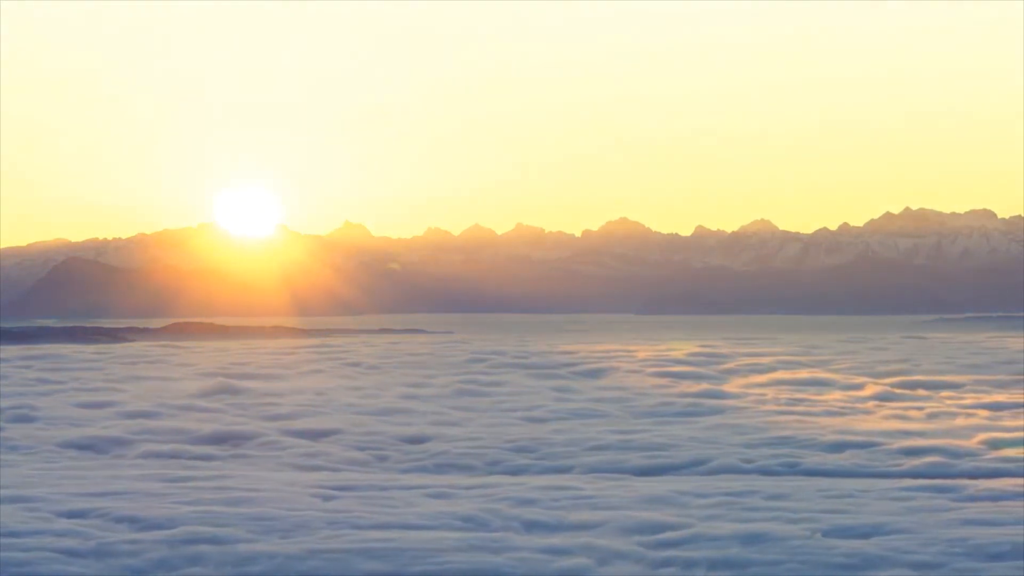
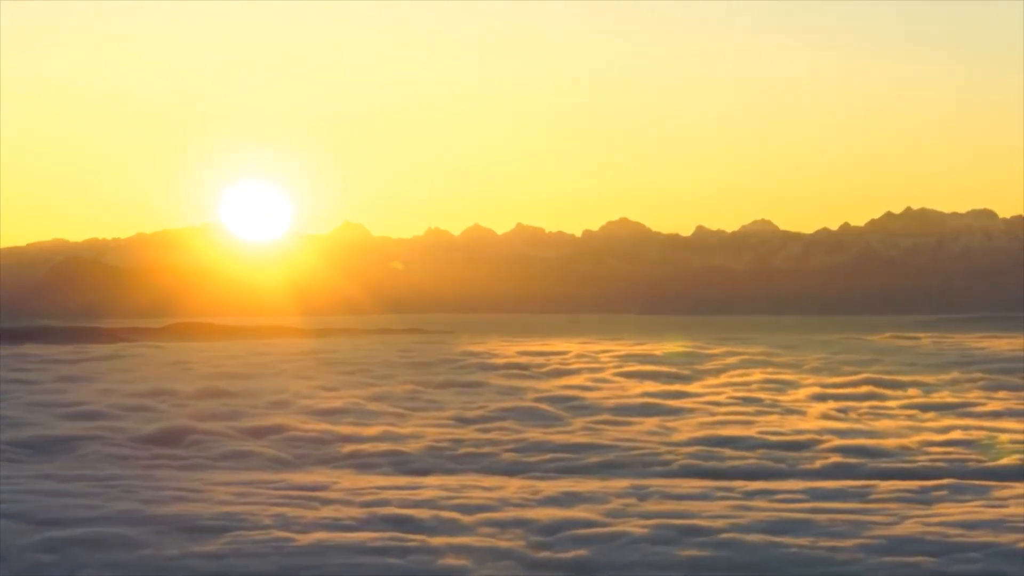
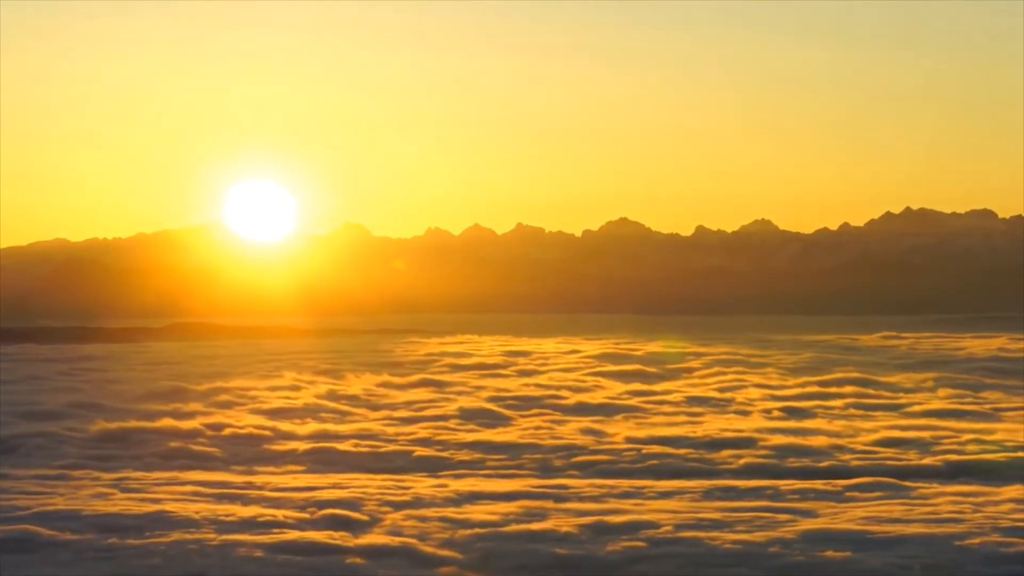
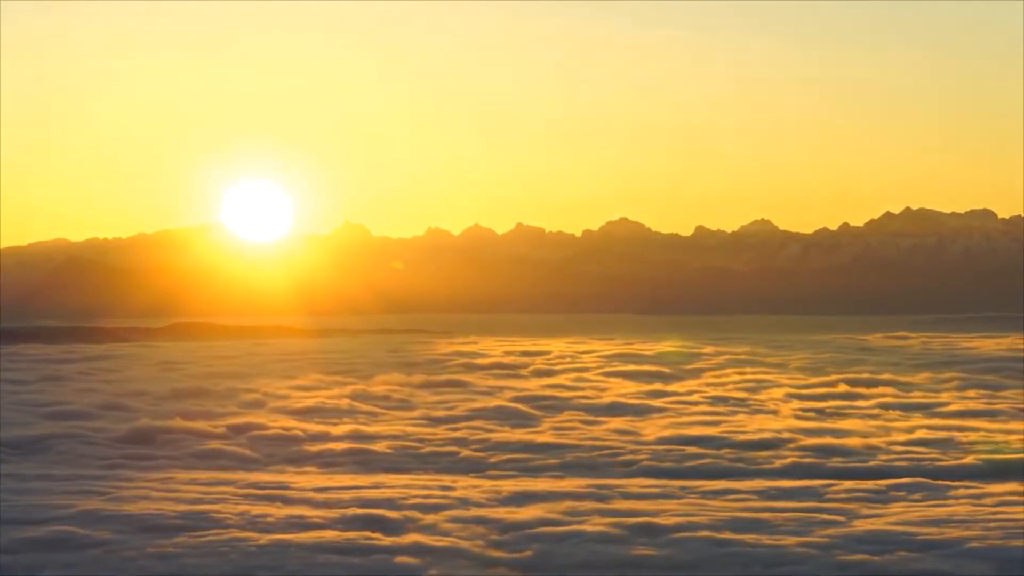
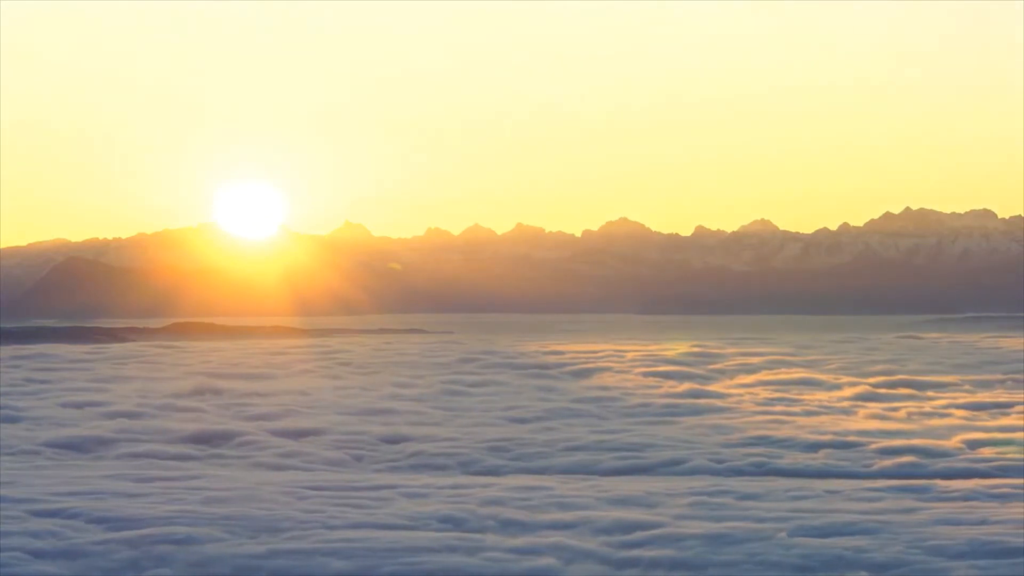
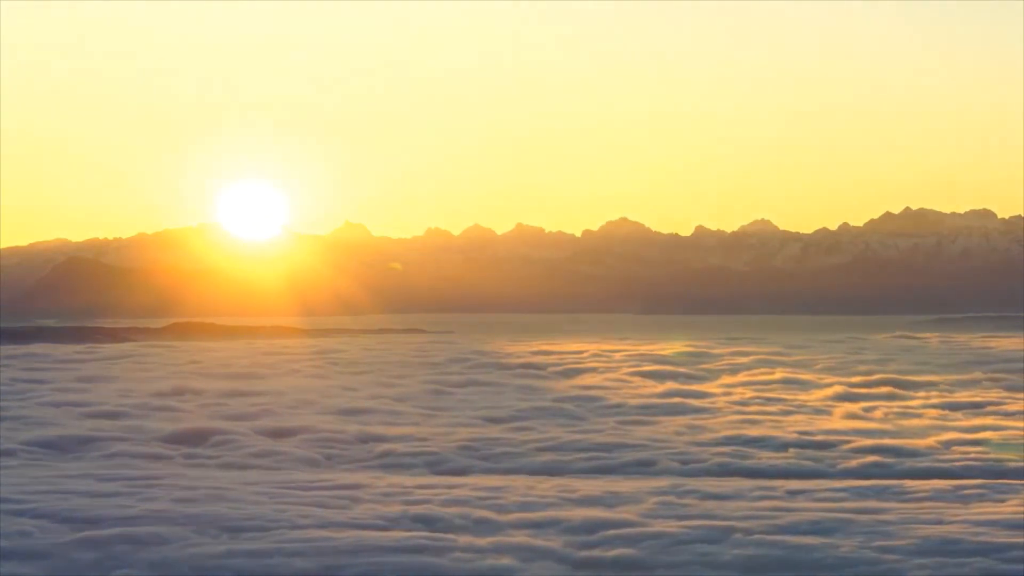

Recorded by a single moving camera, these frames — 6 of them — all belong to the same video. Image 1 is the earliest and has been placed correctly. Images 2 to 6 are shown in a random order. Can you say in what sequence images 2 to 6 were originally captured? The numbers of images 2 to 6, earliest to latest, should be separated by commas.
5, 6, 2, 4, 3
